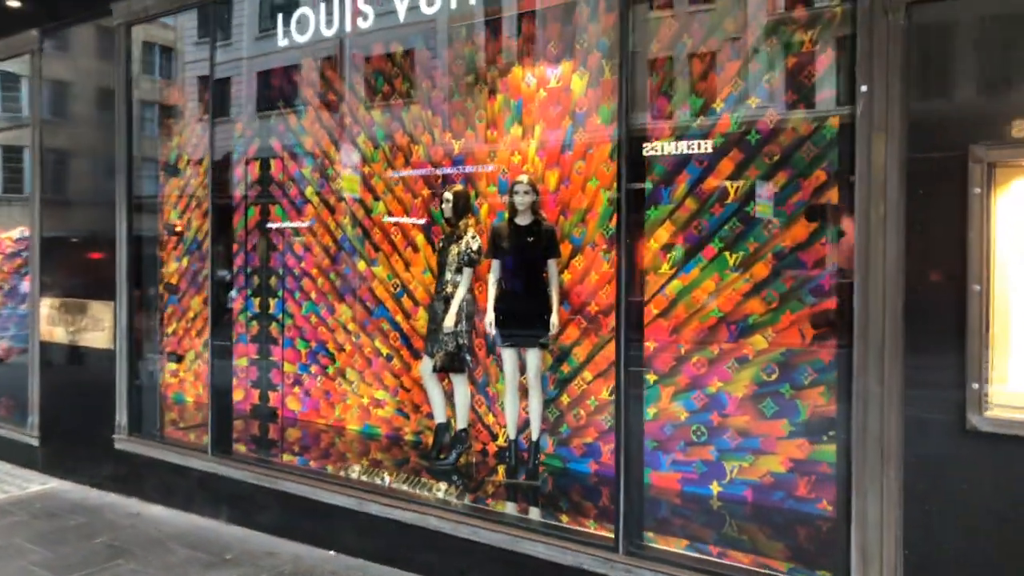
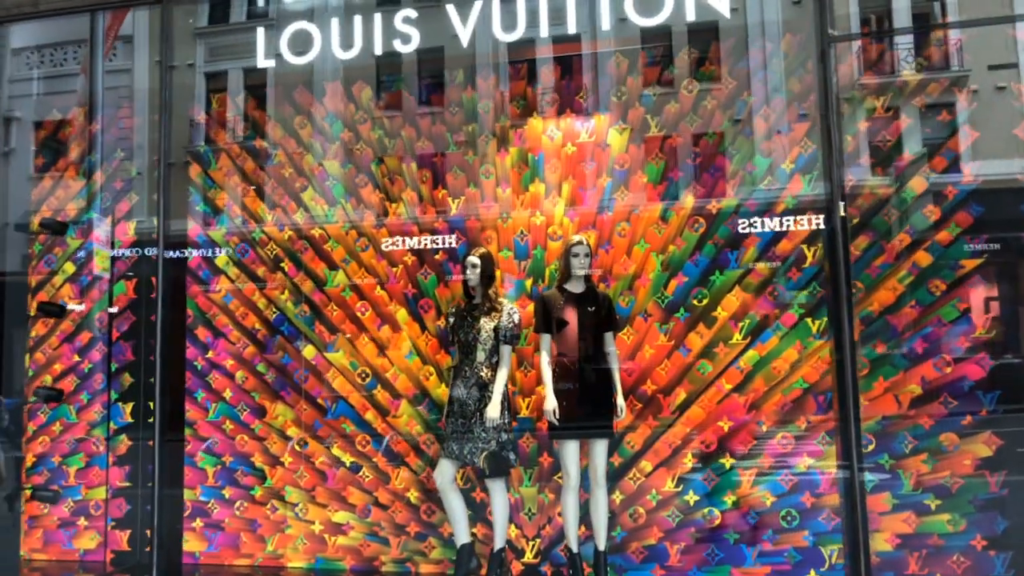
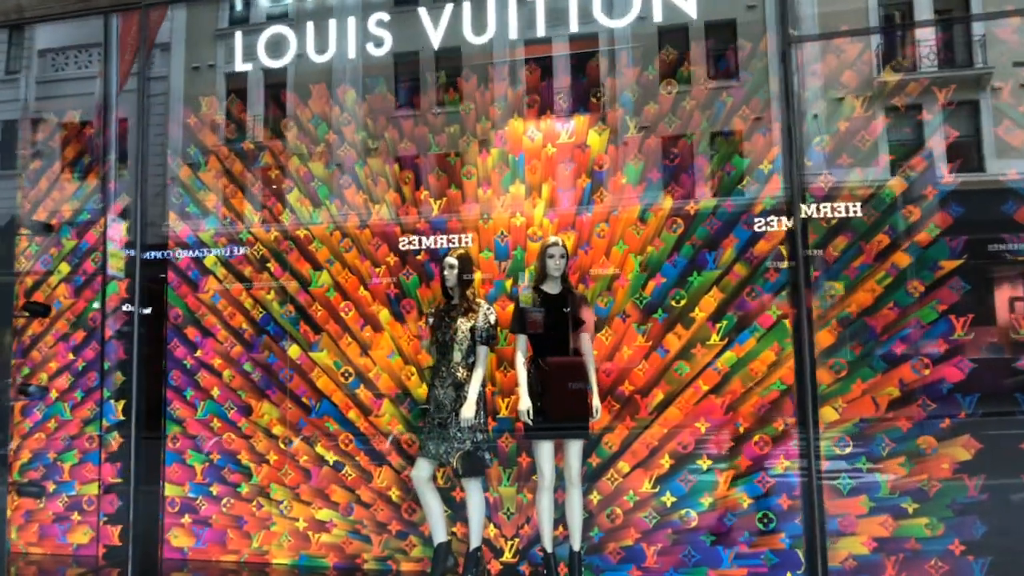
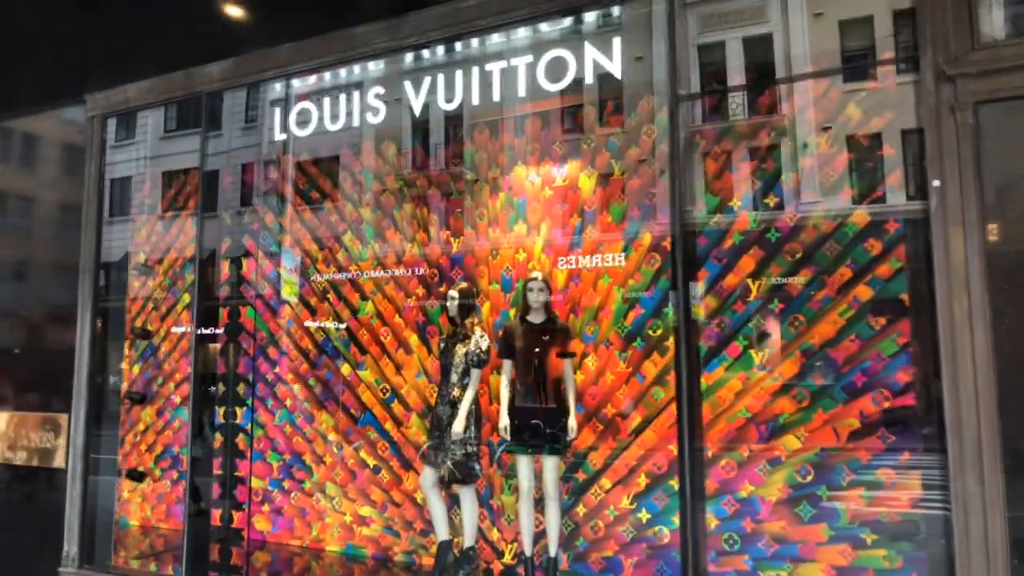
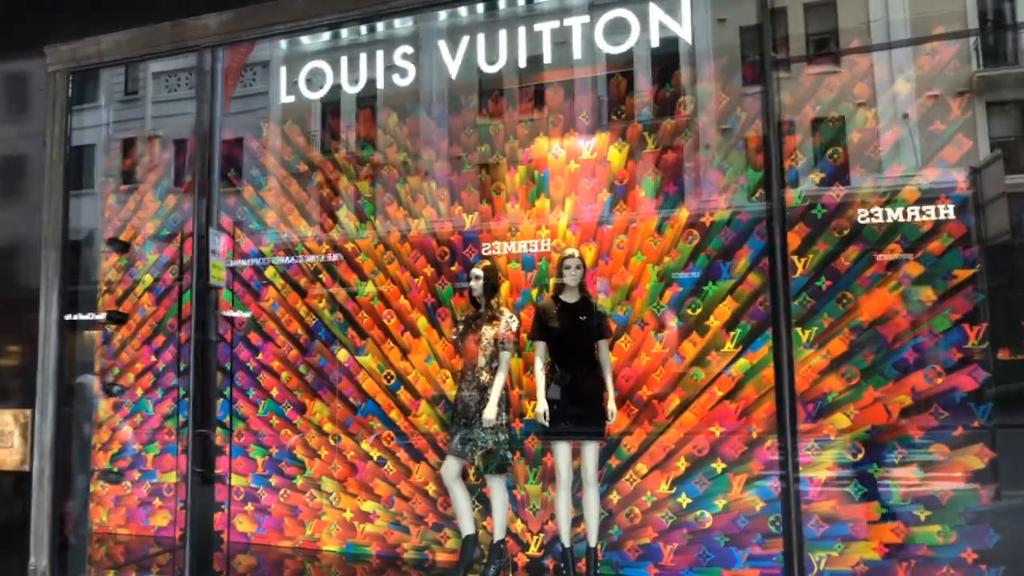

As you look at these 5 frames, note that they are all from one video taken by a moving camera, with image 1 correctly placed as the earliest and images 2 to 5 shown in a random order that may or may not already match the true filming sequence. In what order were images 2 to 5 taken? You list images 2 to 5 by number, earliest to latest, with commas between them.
4, 5, 3, 2
